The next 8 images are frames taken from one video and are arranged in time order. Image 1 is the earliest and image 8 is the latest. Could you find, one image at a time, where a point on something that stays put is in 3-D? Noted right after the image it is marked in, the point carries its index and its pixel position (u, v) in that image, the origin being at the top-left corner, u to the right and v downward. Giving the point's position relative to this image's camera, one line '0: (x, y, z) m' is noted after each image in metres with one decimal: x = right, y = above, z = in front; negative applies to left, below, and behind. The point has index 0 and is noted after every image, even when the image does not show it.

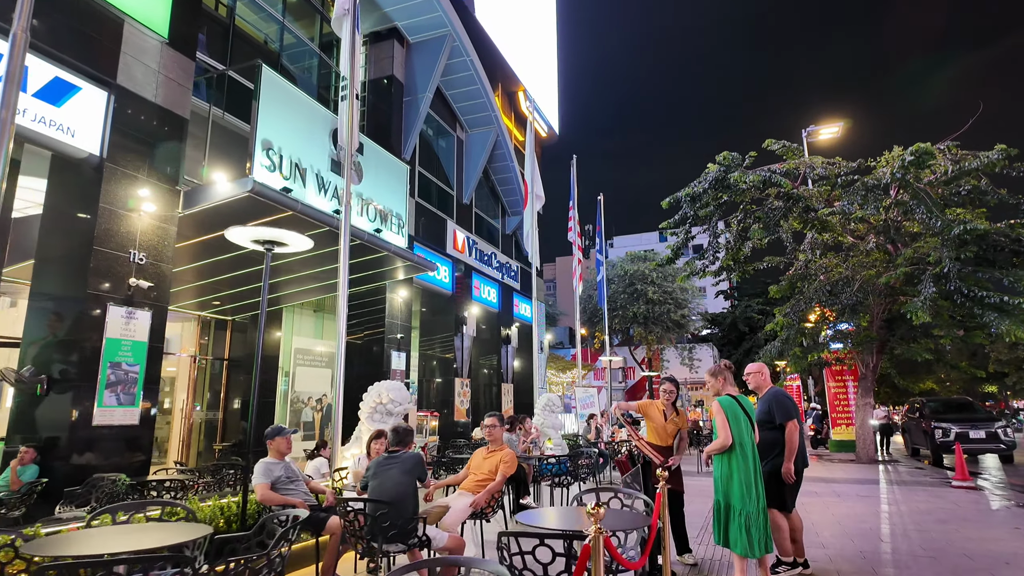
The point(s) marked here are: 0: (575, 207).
0: (+1.7, +2.3, +16.5) m
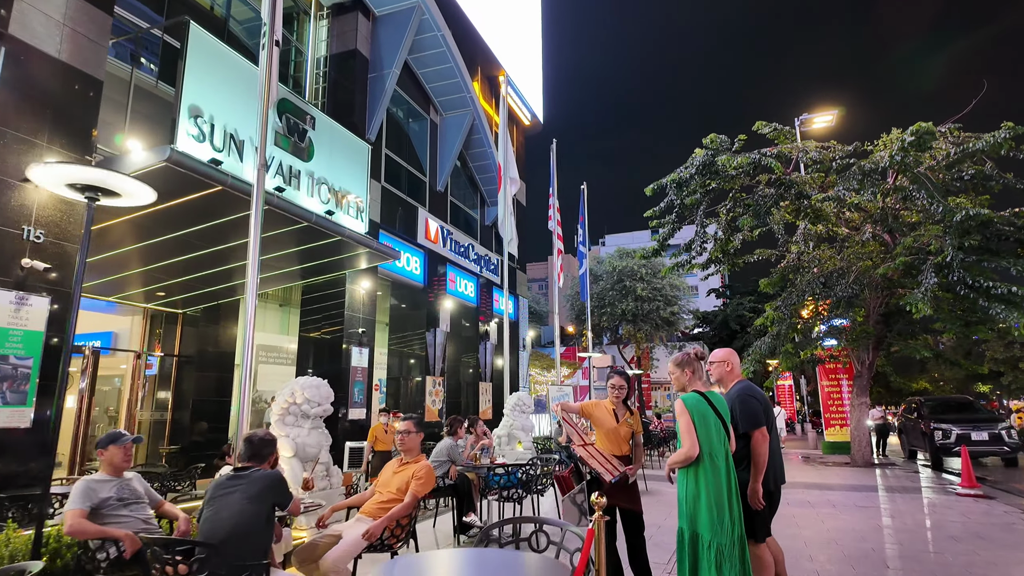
0: (+1.1, +2.5, +15.6) m
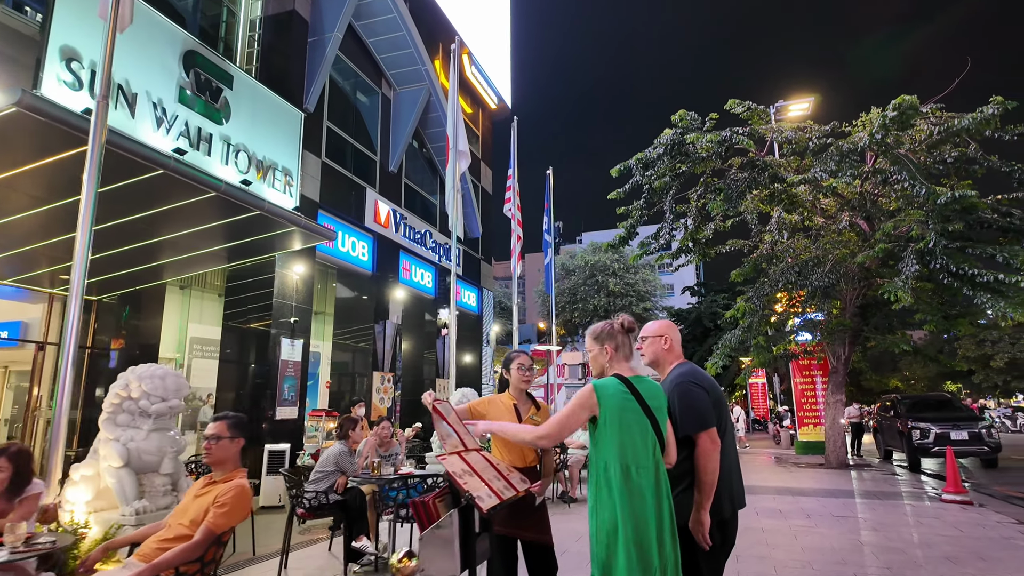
0: (+0.1, +2.7, +14.5) m
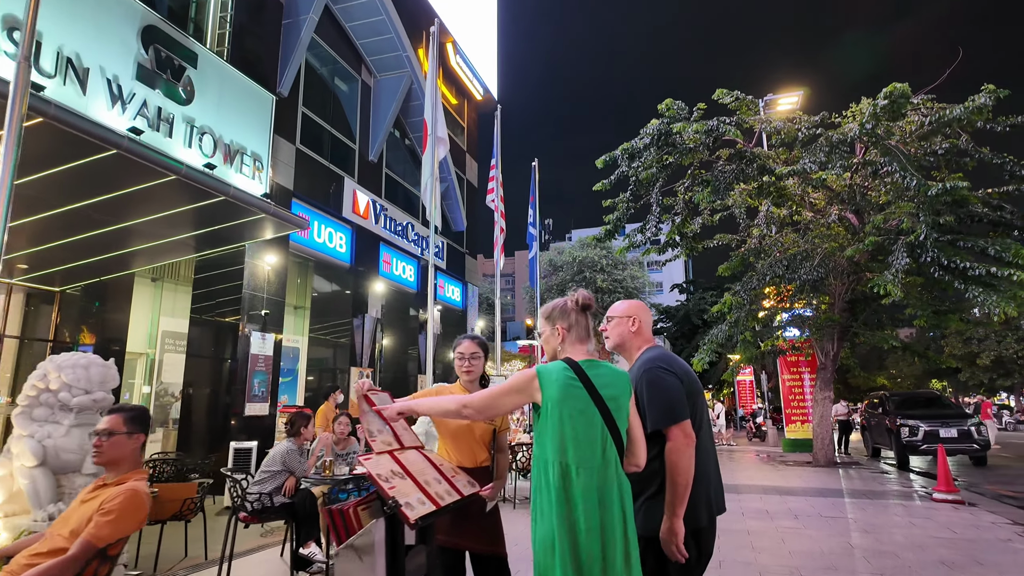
0: (-0.3, +2.9, +14.2) m
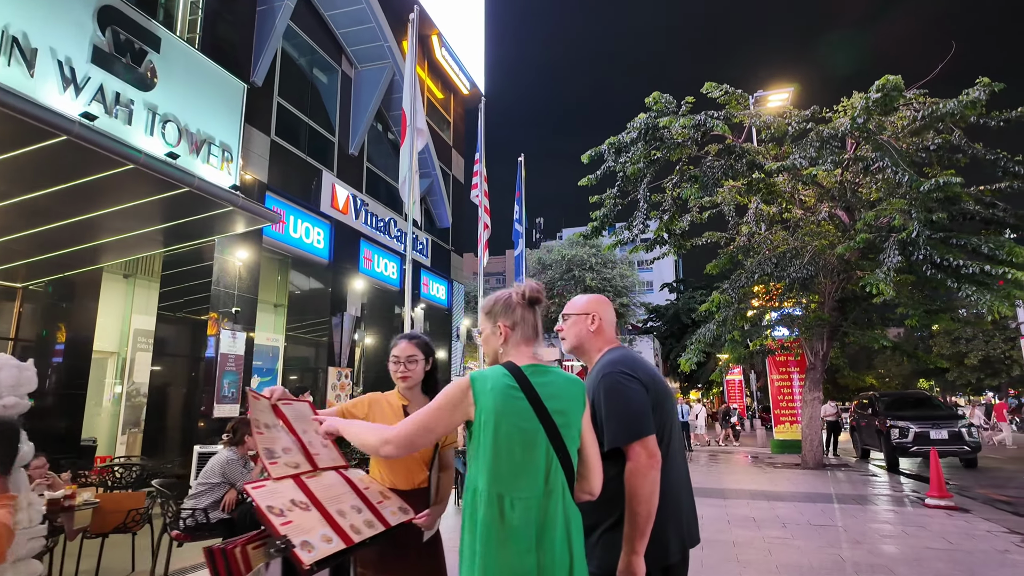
0: (-0.7, +2.9, +13.8) m
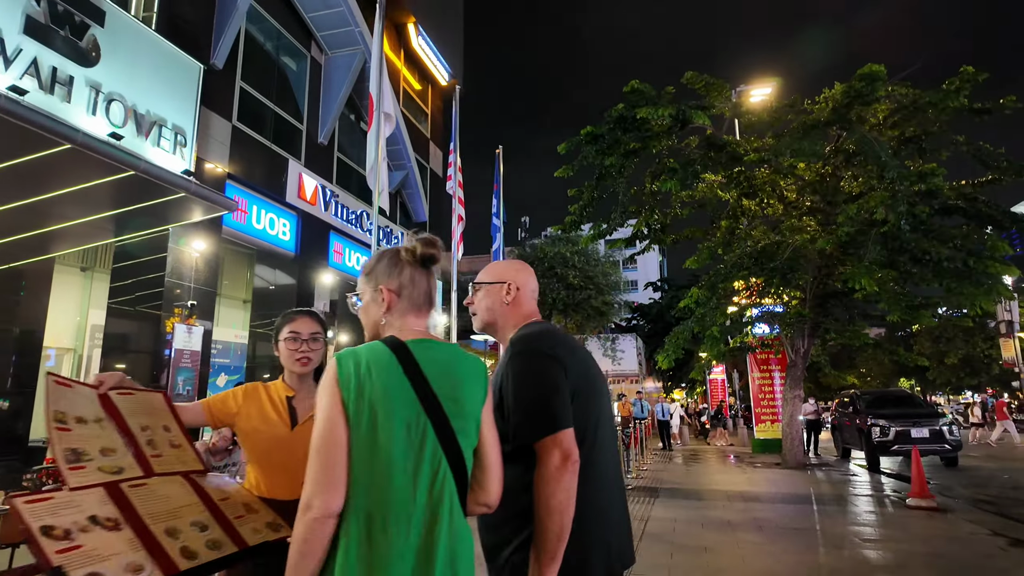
0: (-1.2, +3.0, +13.4) m
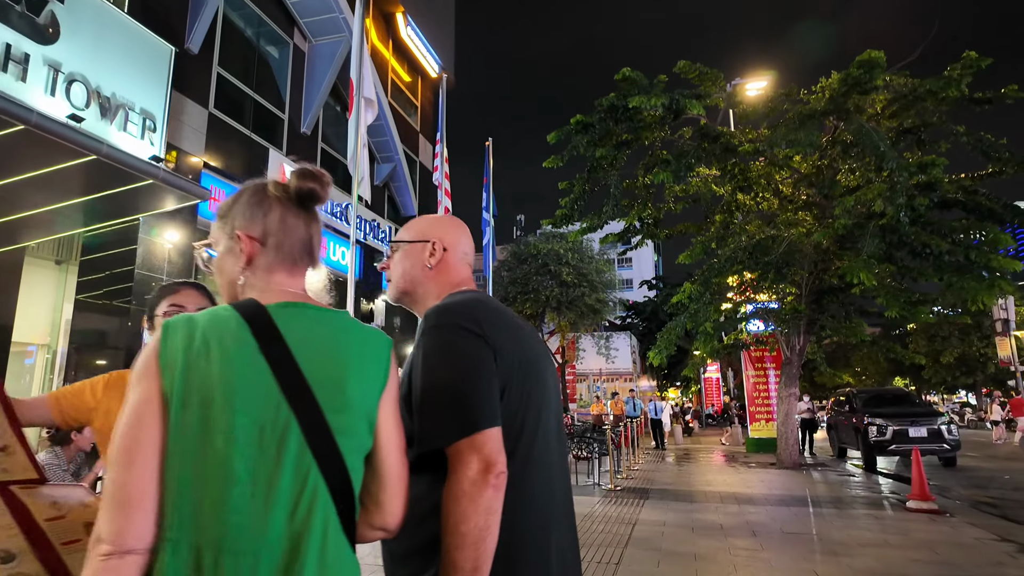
0: (-1.5, +3.1, +13.0) m
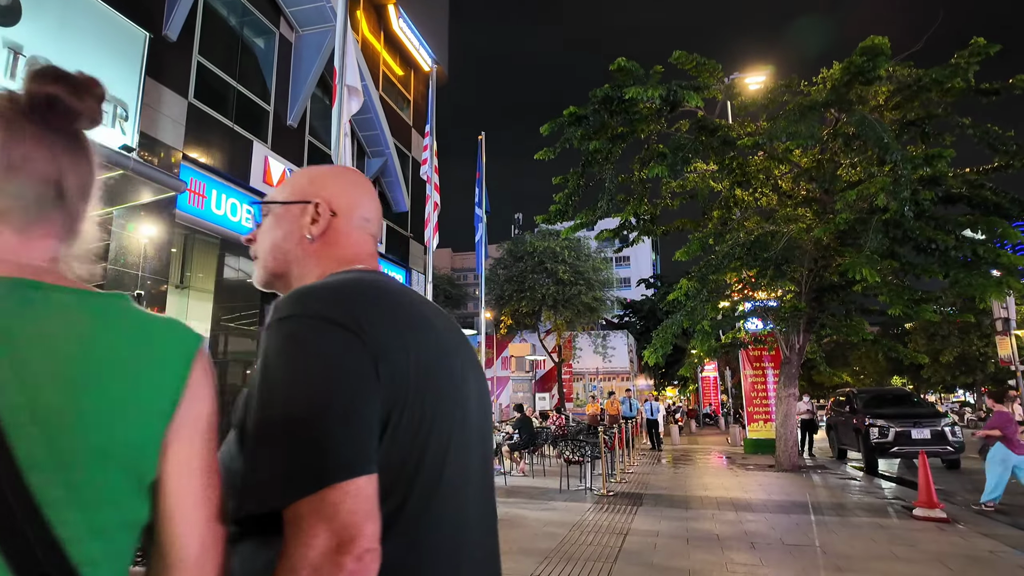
0: (-1.6, +3.2, +12.7) m
